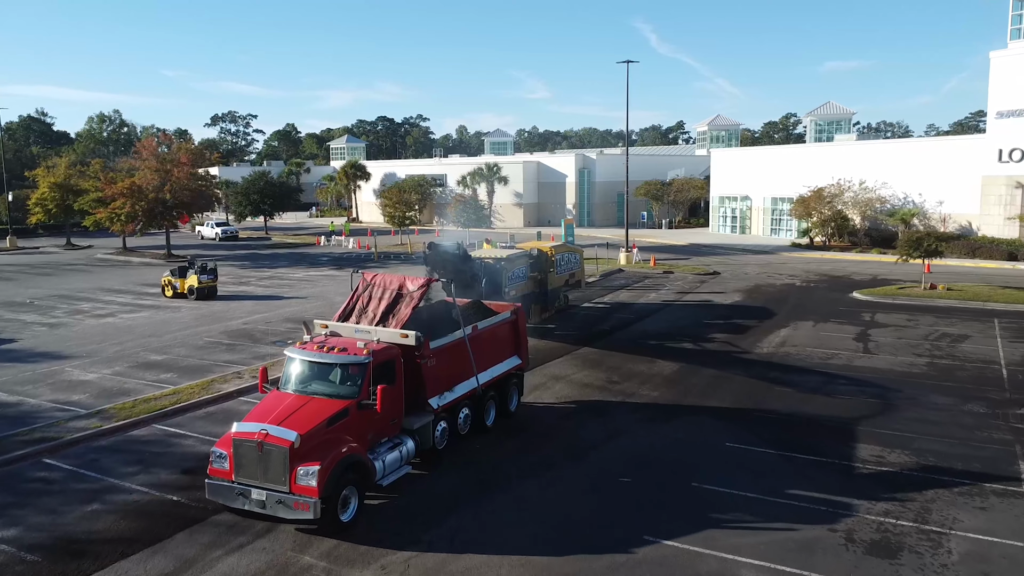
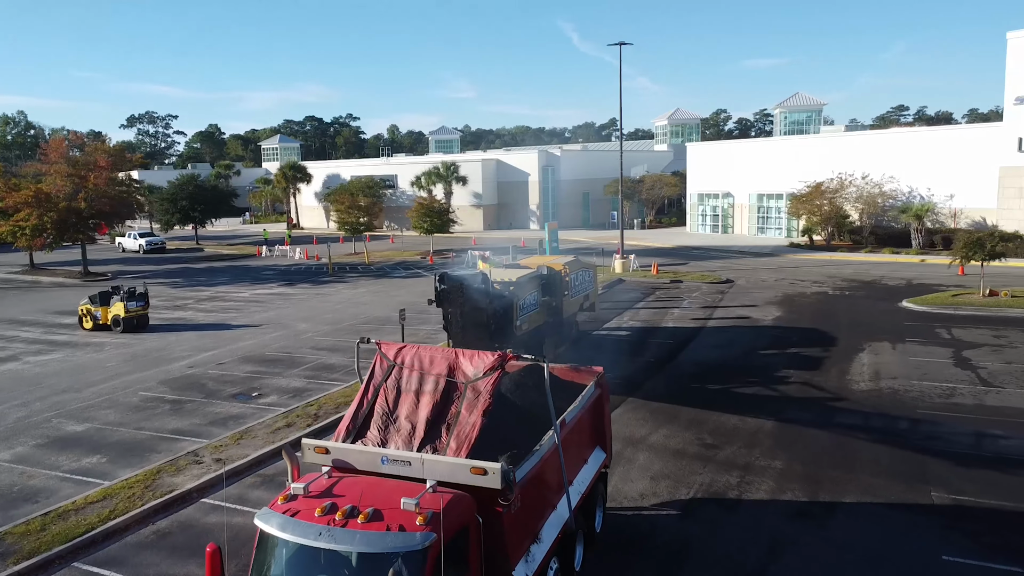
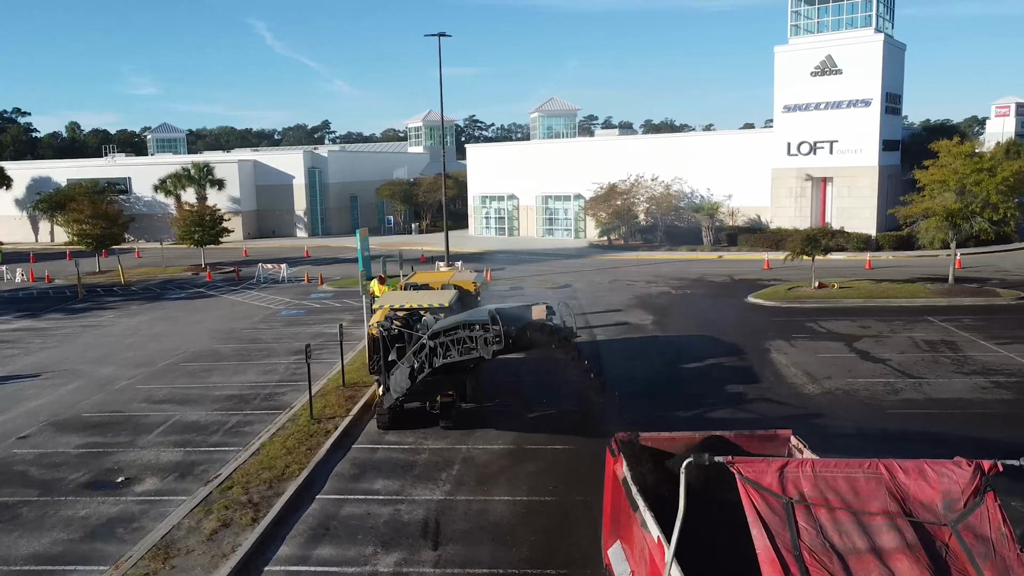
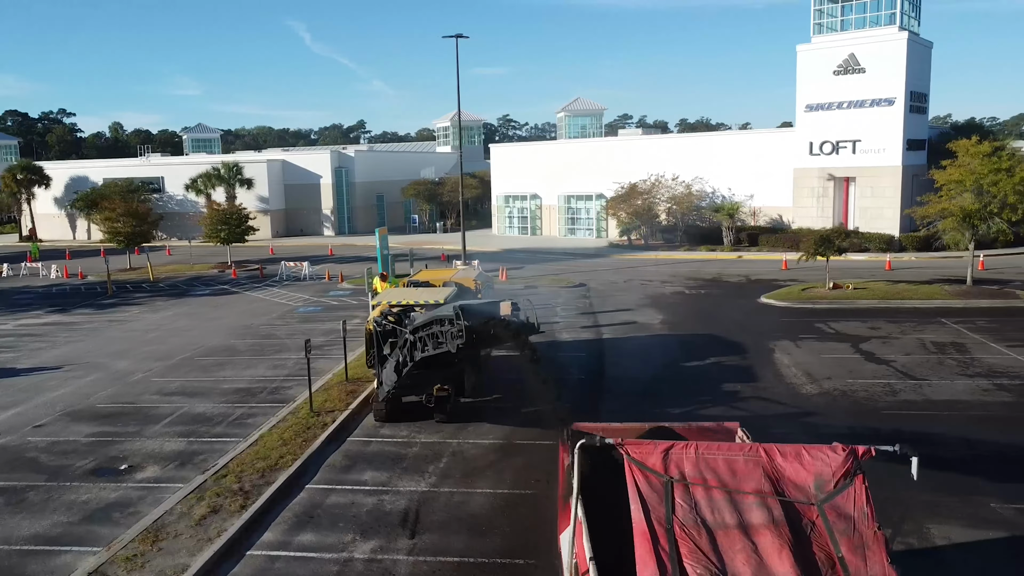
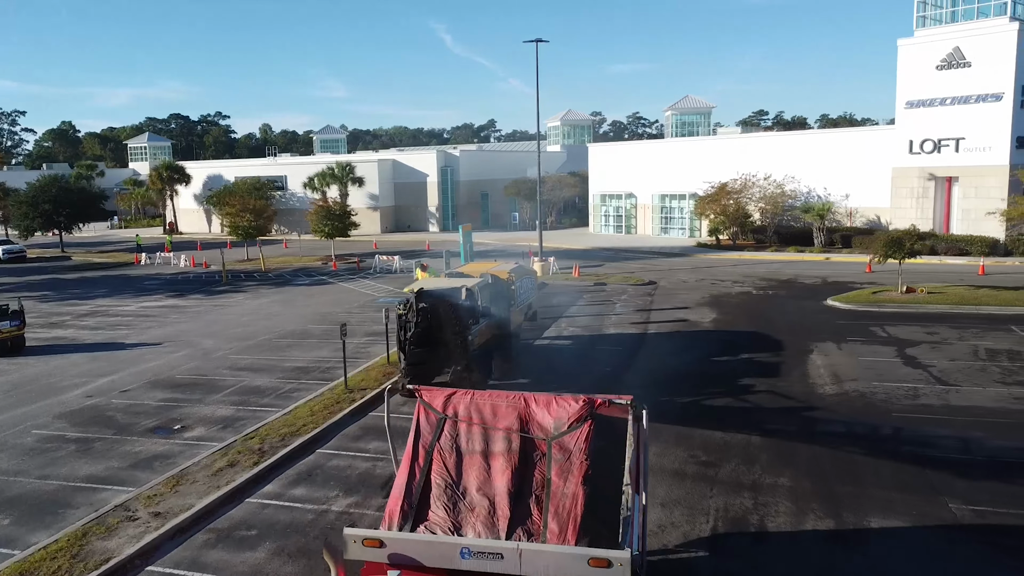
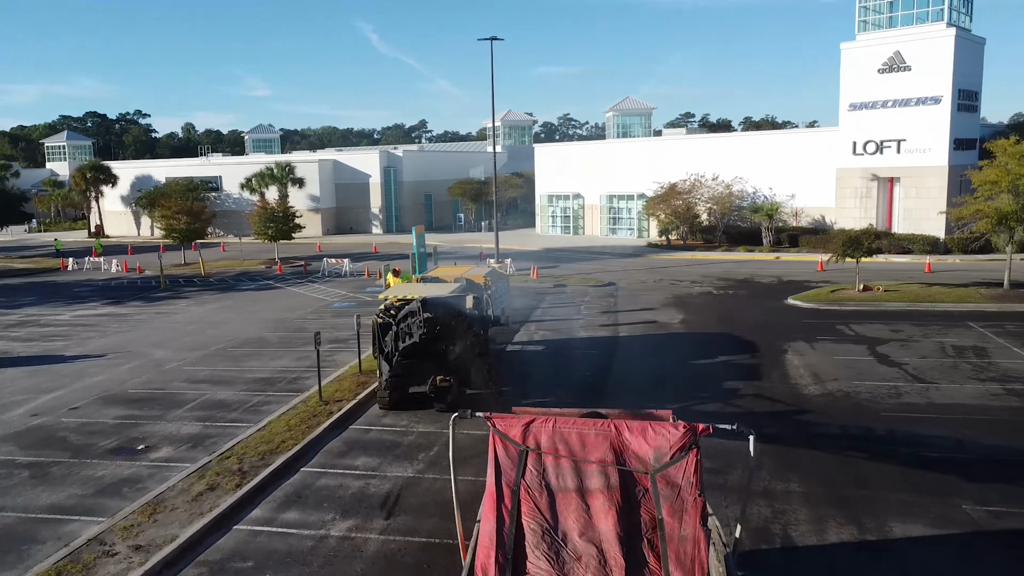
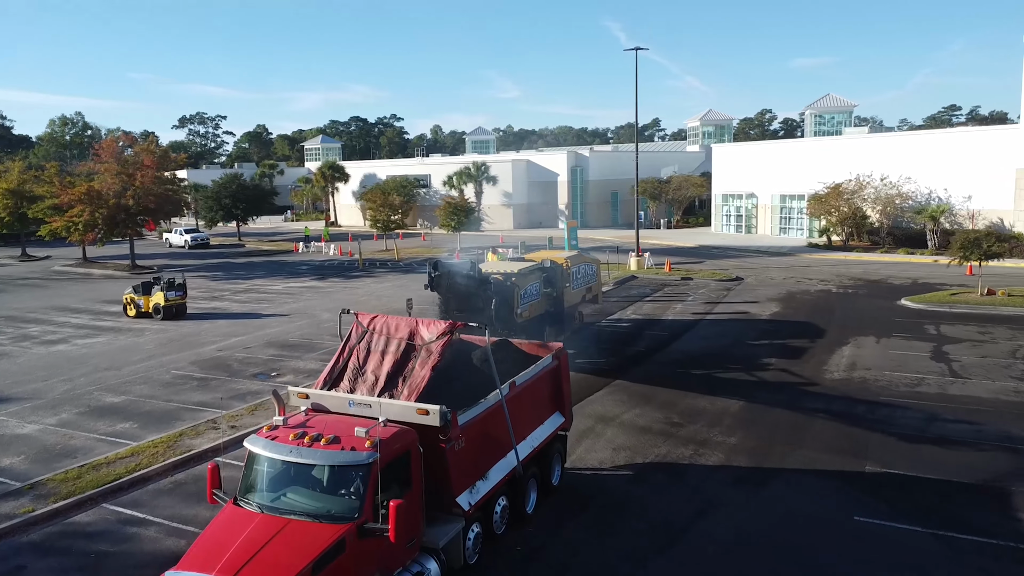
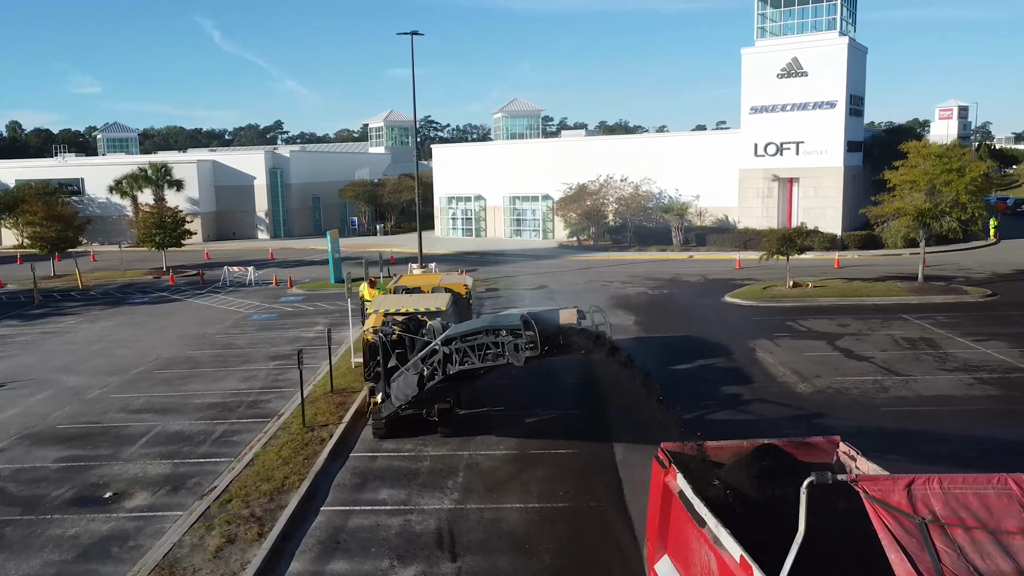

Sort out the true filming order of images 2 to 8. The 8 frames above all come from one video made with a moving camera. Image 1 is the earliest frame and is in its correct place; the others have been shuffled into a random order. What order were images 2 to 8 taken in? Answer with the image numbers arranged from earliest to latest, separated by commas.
7, 2, 5, 6, 4, 3, 8
